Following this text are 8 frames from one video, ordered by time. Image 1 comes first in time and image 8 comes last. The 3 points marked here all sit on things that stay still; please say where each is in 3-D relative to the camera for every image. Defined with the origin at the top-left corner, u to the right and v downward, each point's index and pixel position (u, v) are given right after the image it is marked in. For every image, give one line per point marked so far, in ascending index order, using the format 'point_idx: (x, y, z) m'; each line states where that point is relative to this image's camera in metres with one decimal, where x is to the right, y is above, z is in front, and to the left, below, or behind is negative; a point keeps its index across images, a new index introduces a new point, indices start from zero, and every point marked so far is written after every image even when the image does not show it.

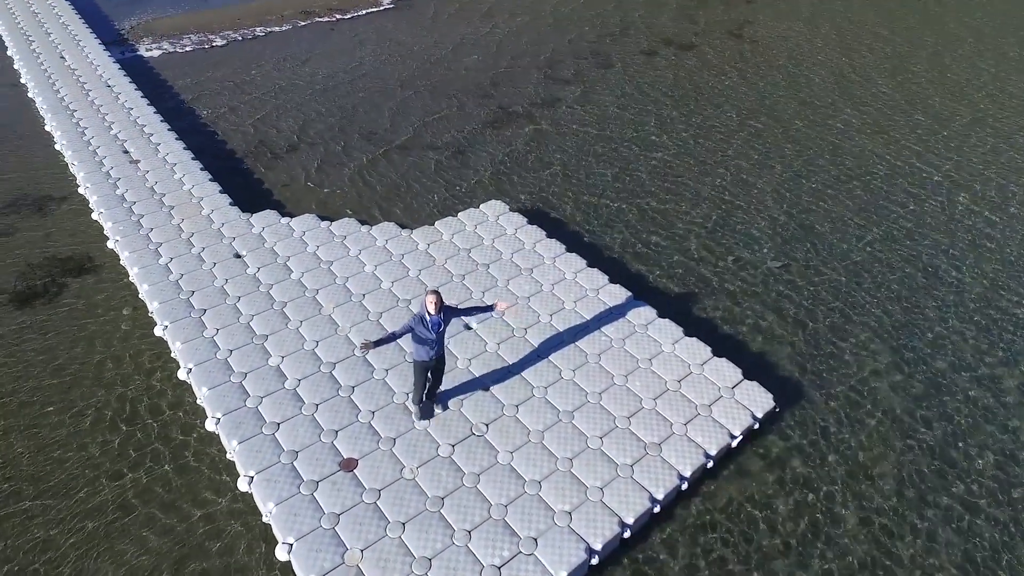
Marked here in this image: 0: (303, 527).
0: (-2.3, -2.7, +7.0) m
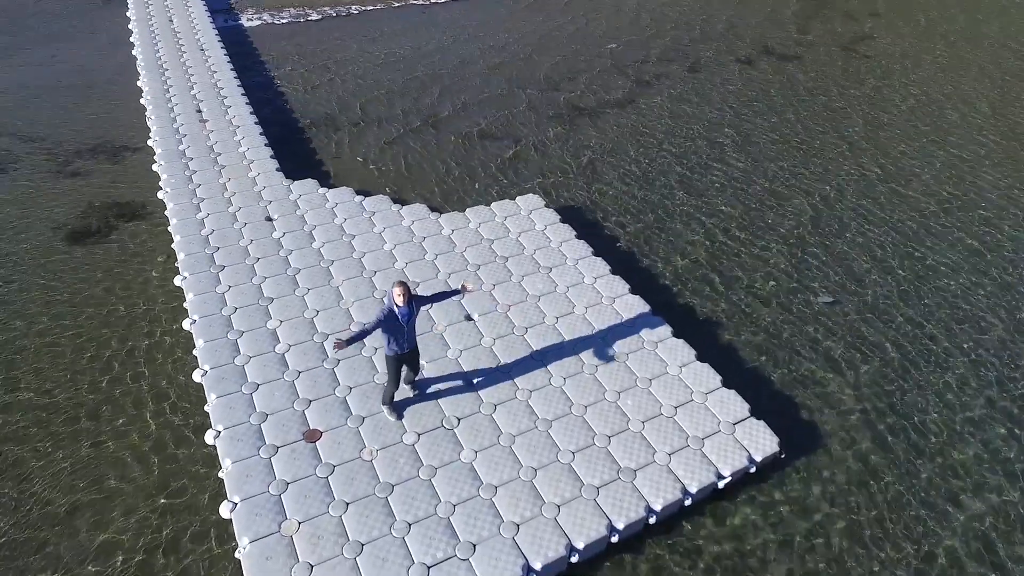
0: (-2.9, -2.3, +7.0) m
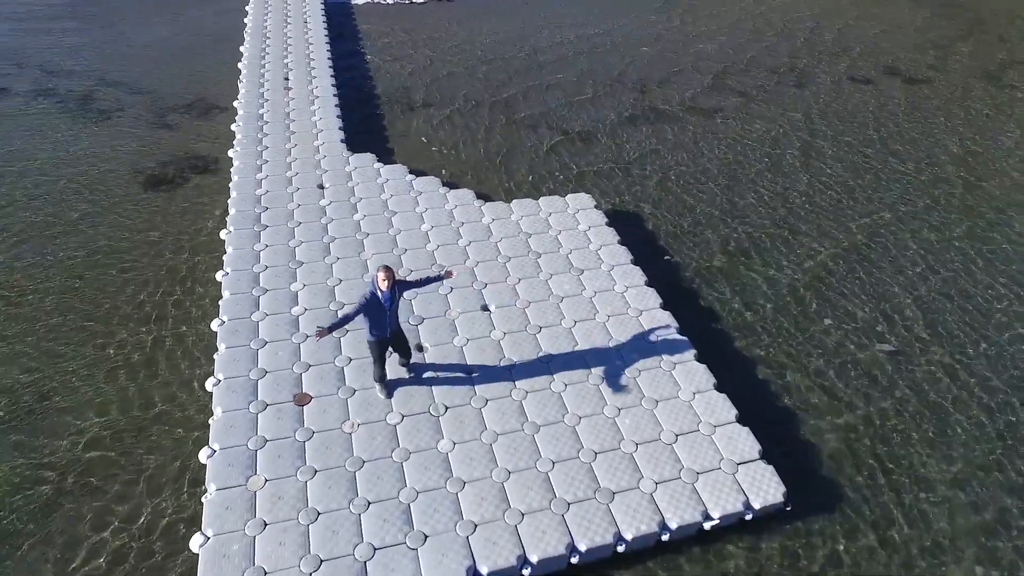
0: (-3.3, -1.8, +7.2) m
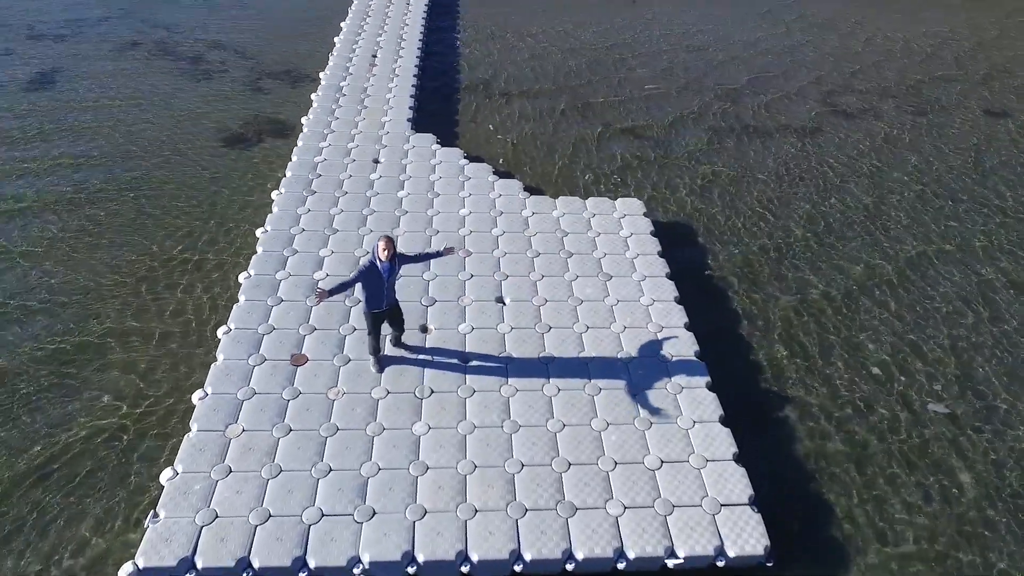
0: (-3.5, -1.2, +7.6) m
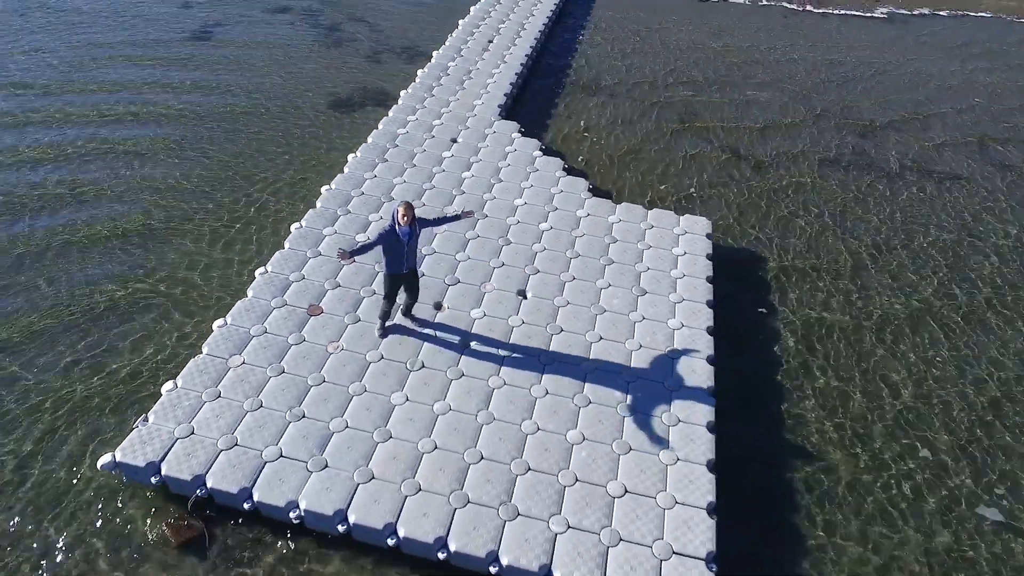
0: (-3.6, -0.4, +8.2) m
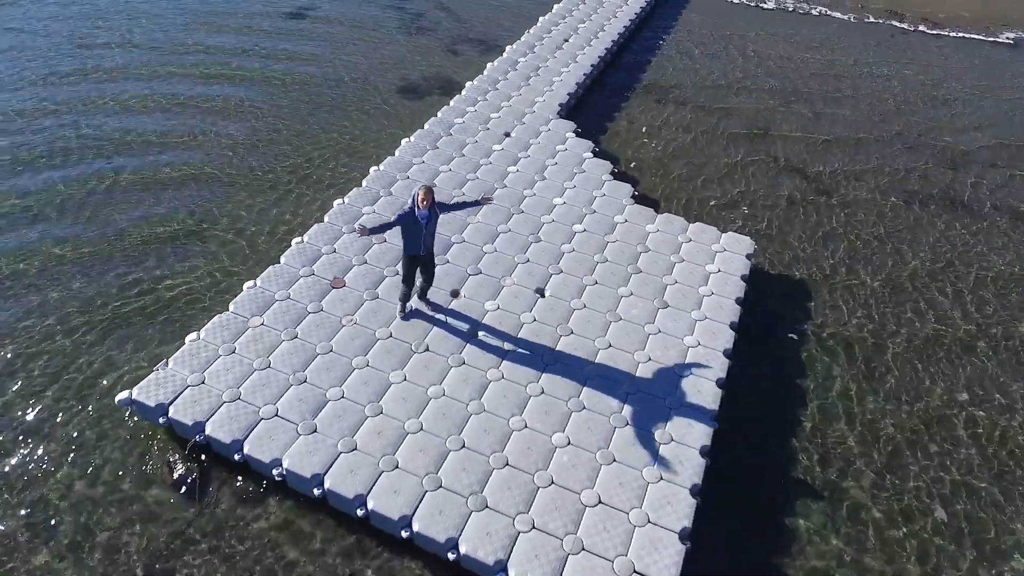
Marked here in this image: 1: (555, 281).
0: (-3.4, 0.0, +8.7) m
1: (+0.6, +0.1, +9.2) m
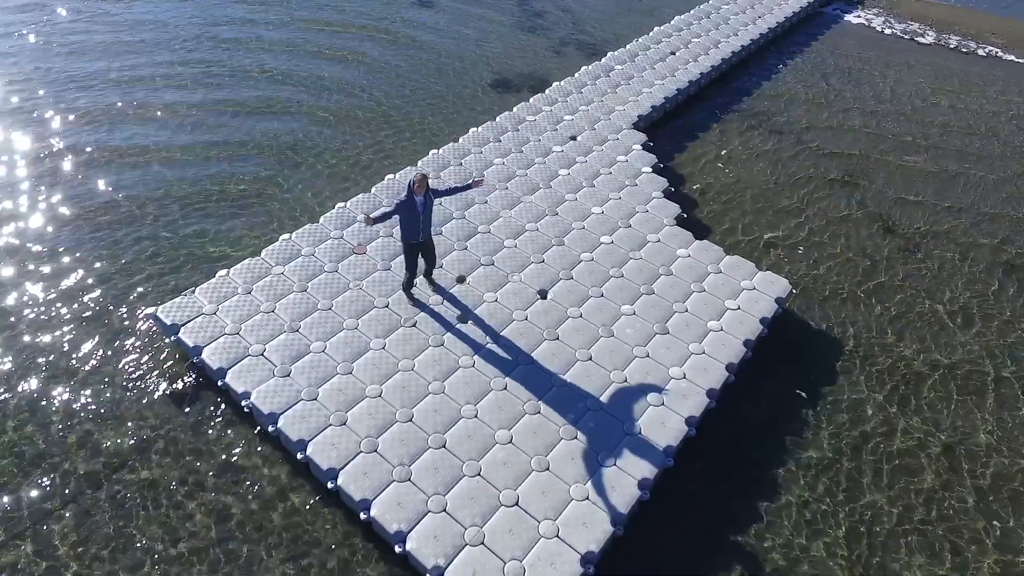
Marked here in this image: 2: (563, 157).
0: (-3.2, +0.7, +9.6) m
1: (+0.7, 0.0, +9.2) m
2: (+0.9, +2.4, +11.6) m
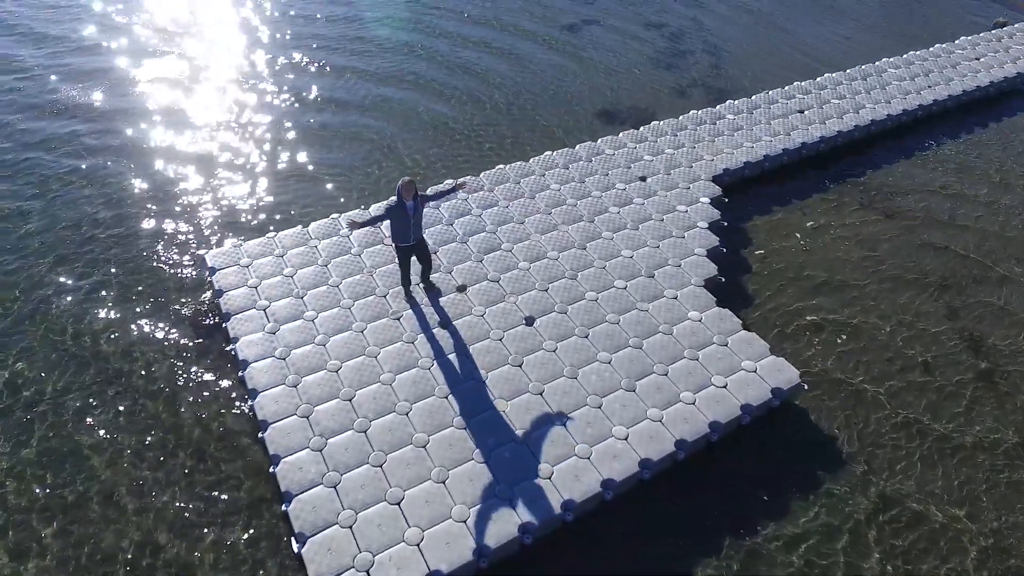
0: (-2.9, +1.1, +10.6) m
1: (+0.6, -0.4, +9.2) m
2: (+2.0, +1.7, +11.4) m
